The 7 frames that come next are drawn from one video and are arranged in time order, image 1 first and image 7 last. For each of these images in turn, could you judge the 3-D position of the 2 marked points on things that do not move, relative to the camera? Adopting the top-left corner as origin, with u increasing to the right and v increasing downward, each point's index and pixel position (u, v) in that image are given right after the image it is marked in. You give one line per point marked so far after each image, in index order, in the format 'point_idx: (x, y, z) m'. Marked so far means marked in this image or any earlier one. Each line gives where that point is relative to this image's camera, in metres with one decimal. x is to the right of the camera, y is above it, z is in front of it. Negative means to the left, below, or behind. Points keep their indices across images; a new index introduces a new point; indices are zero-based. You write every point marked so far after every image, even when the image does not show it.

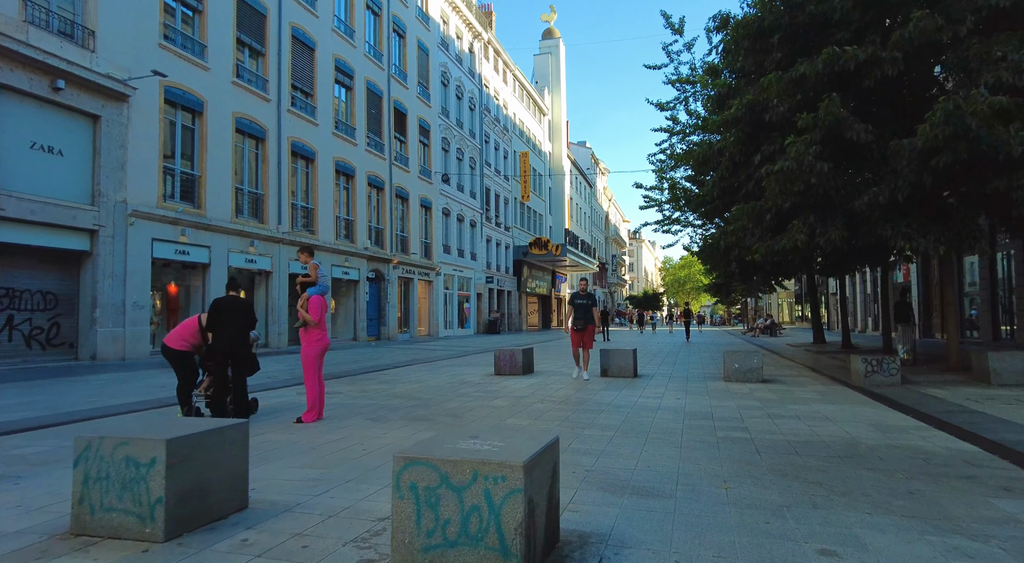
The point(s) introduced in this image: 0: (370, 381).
0: (-2.7, -1.9, +11.6) m
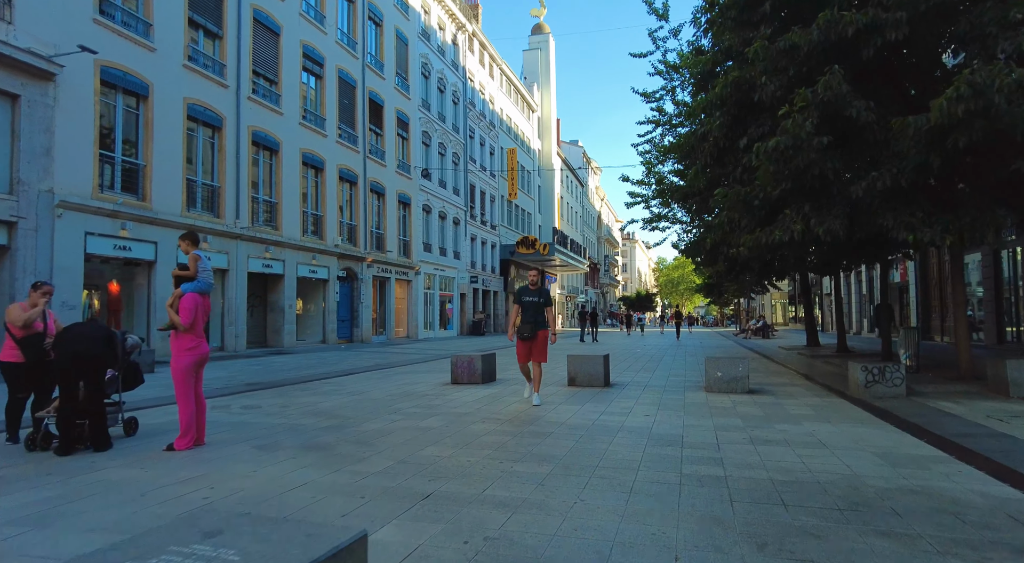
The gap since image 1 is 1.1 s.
0: (-3.4, -1.8, +10.3) m
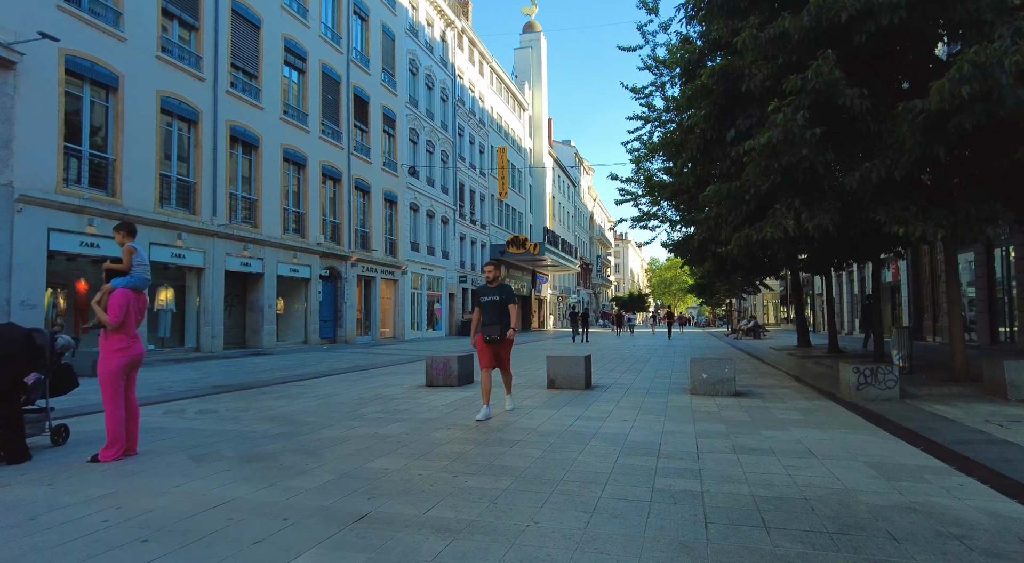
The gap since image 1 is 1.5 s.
0: (-3.8, -1.8, +9.8) m
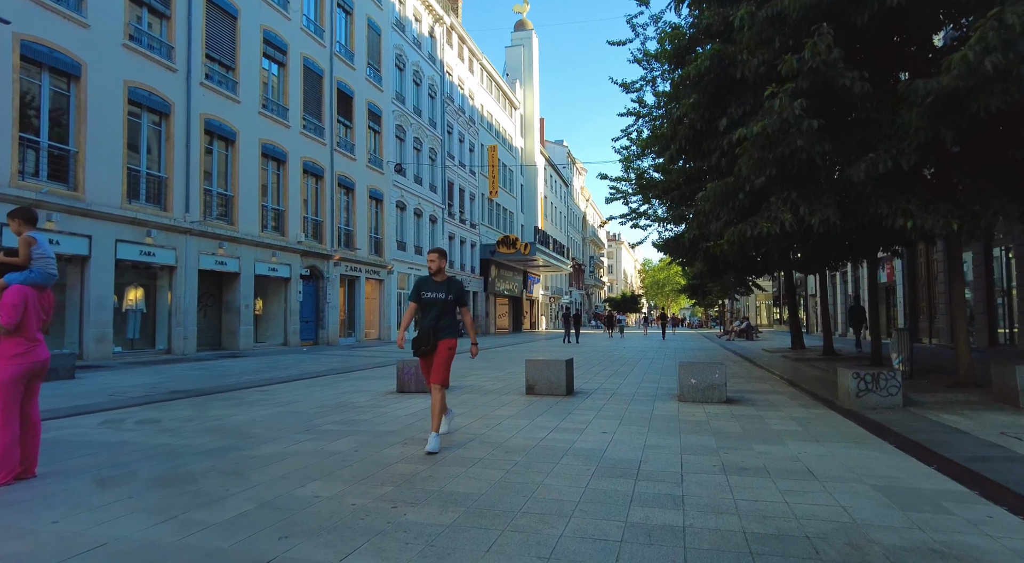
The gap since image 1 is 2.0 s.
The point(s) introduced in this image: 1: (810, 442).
0: (-4.1, -1.8, +9.1) m
1: (+2.8, -1.5, +5.8) m
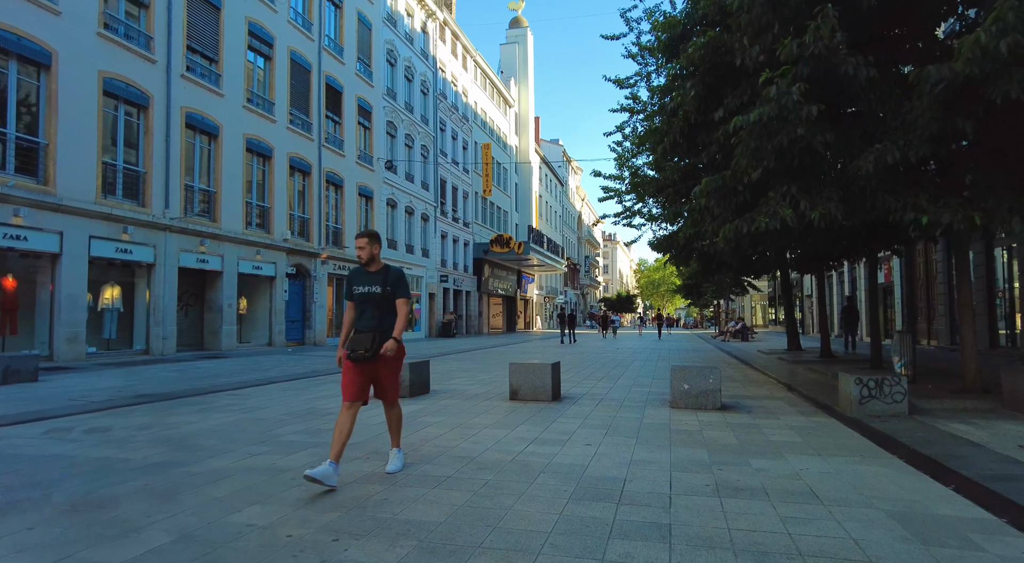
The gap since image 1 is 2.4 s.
0: (-4.4, -1.7, +8.5) m
1: (+2.5, -1.5, +5.3) m
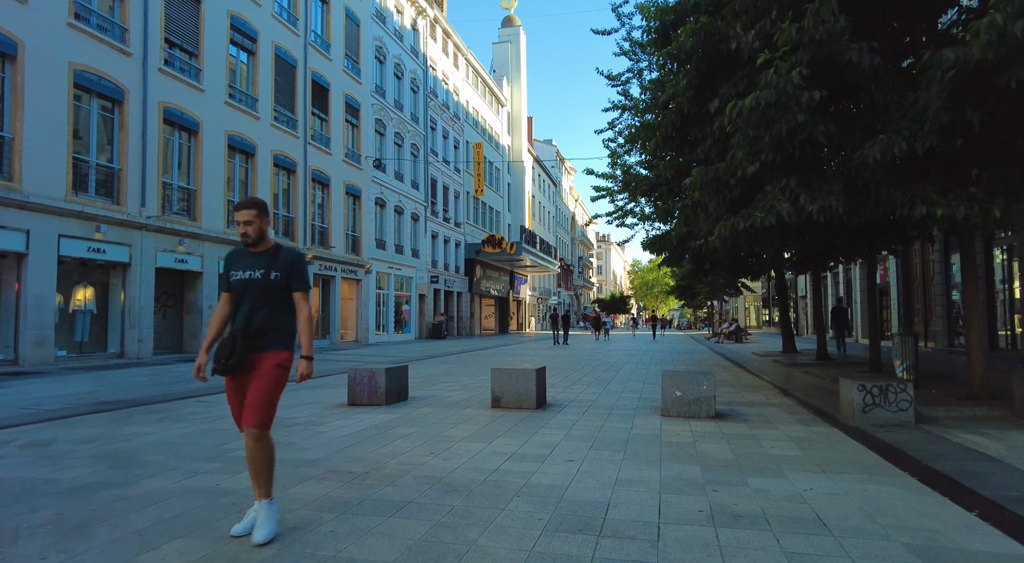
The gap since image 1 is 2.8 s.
0: (-4.6, -1.7, +8.0) m
1: (+2.3, -1.5, +4.8) m
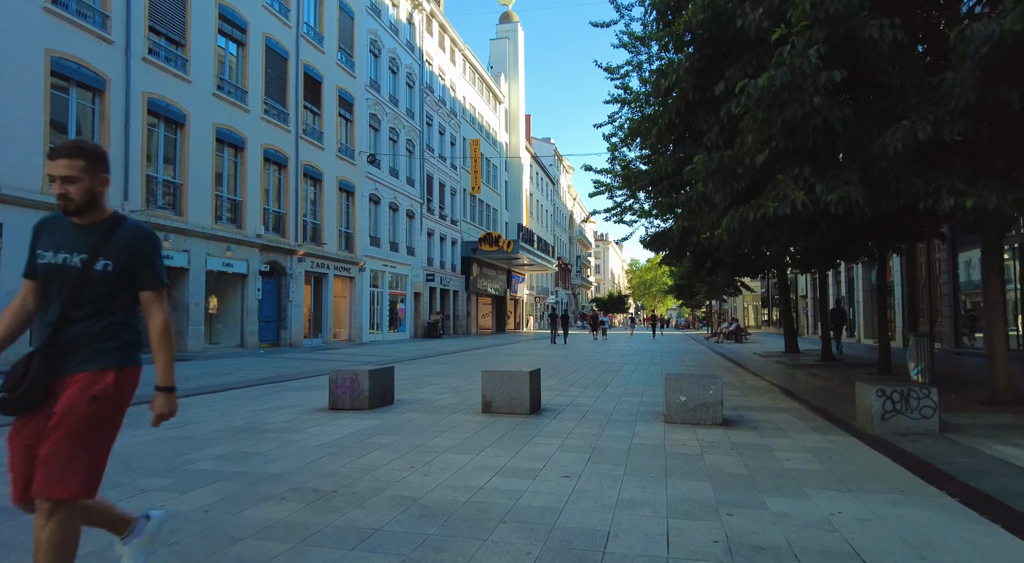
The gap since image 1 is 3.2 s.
0: (-4.7, -1.7, +7.4) m
1: (+2.3, -1.4, +4.3) m
